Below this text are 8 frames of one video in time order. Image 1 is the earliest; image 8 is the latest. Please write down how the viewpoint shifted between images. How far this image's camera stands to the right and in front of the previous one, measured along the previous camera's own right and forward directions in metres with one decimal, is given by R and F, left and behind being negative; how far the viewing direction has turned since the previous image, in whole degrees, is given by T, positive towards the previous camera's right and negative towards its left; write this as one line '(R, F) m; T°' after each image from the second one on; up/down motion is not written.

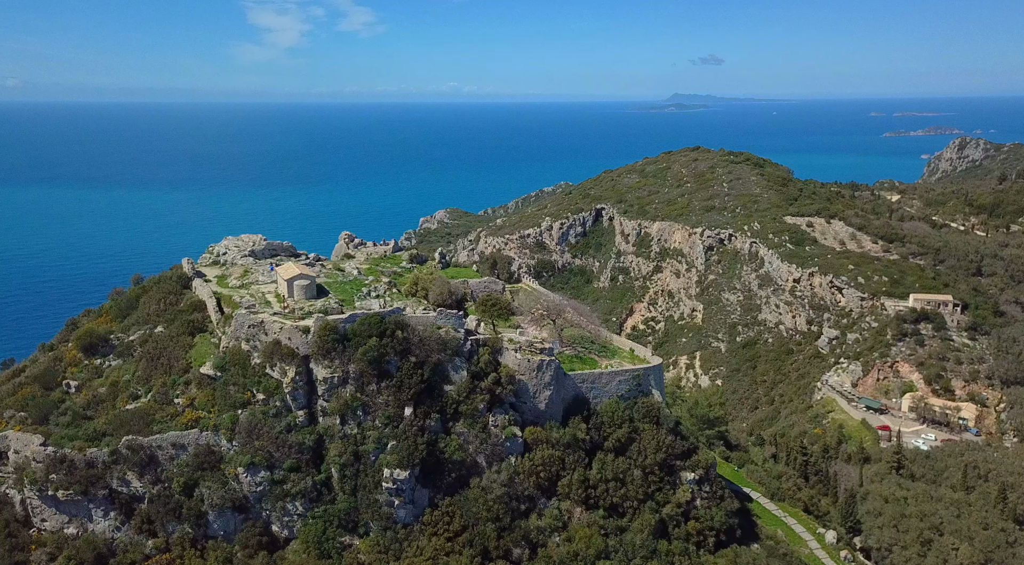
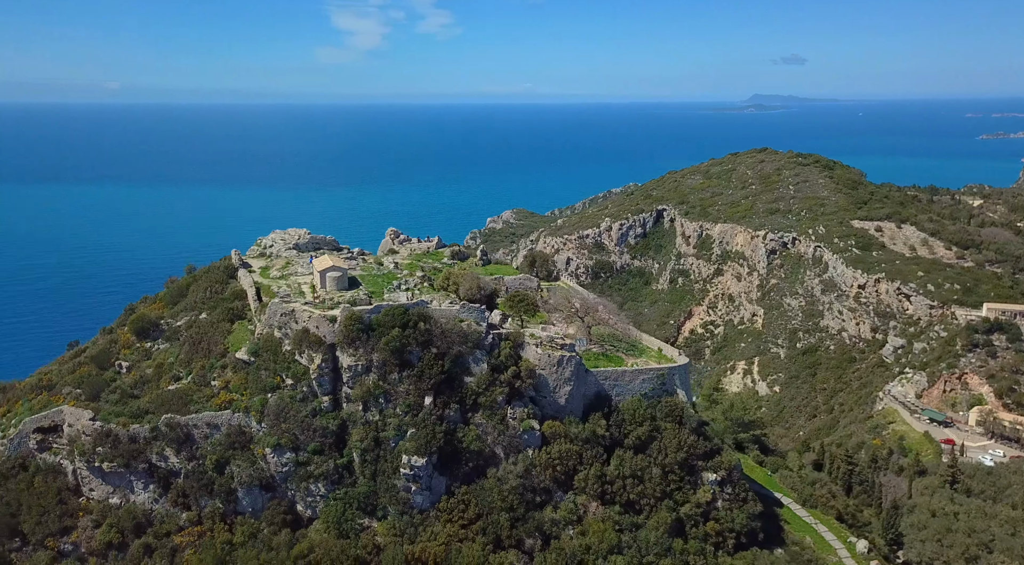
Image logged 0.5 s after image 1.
(+1.9, -0.4) m; -5°
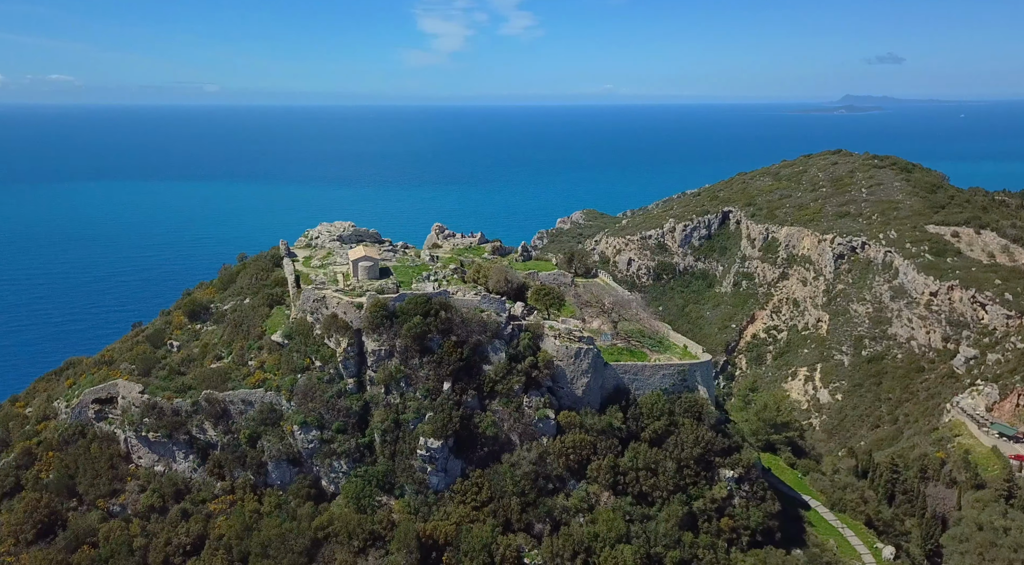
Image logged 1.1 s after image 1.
(+2.2, -0.8) m; -6°
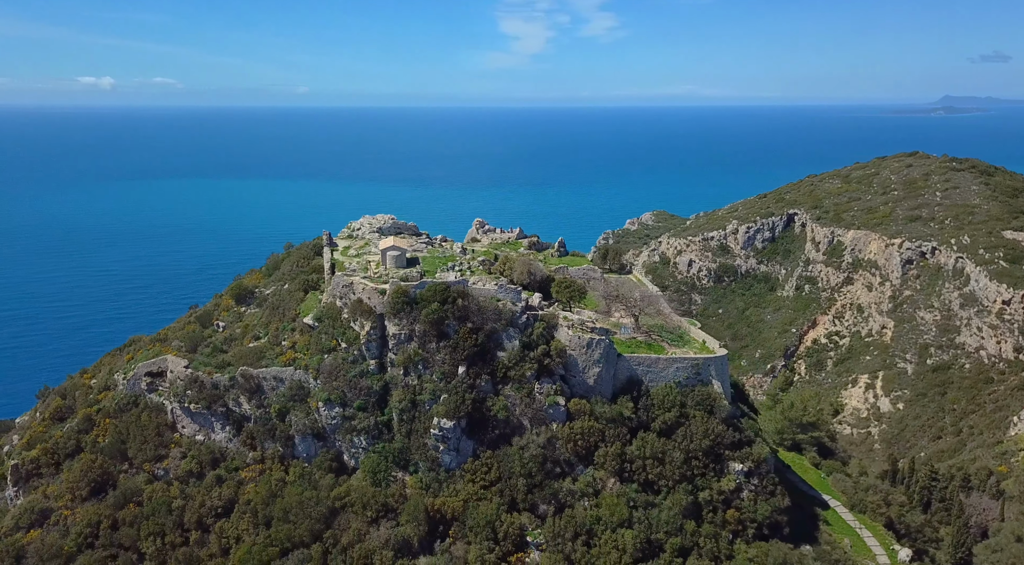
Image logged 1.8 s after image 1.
(+2.4, -1.2) m; -5°
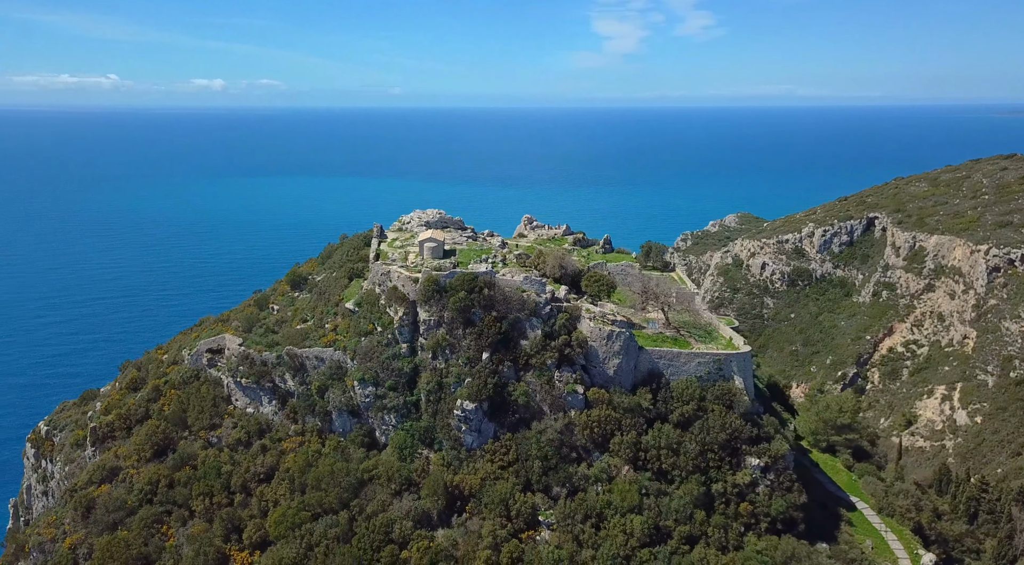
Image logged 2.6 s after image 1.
(+2.6, -1.4) m; -6°
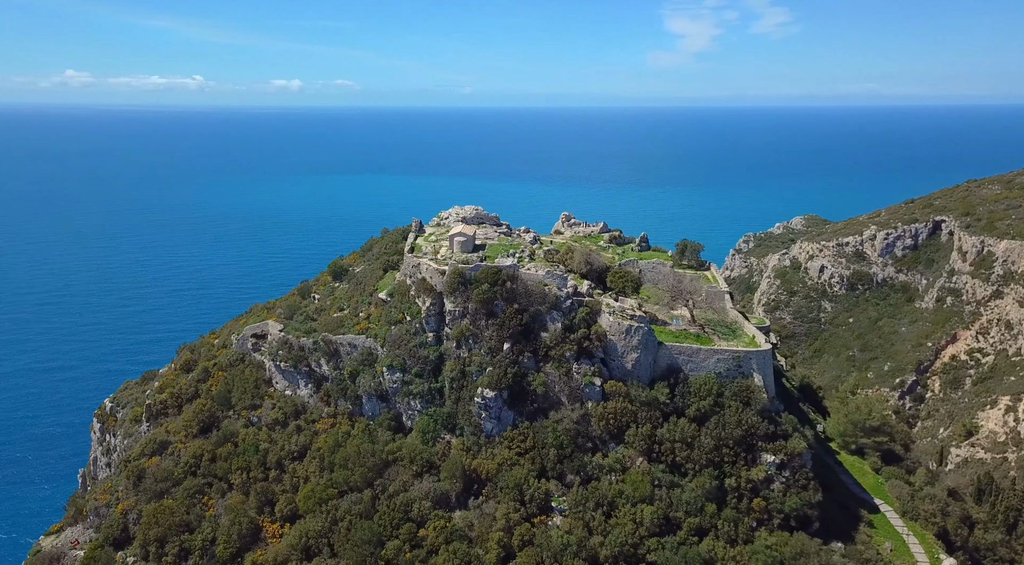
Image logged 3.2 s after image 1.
(+1.8, -1.1) m; -5°
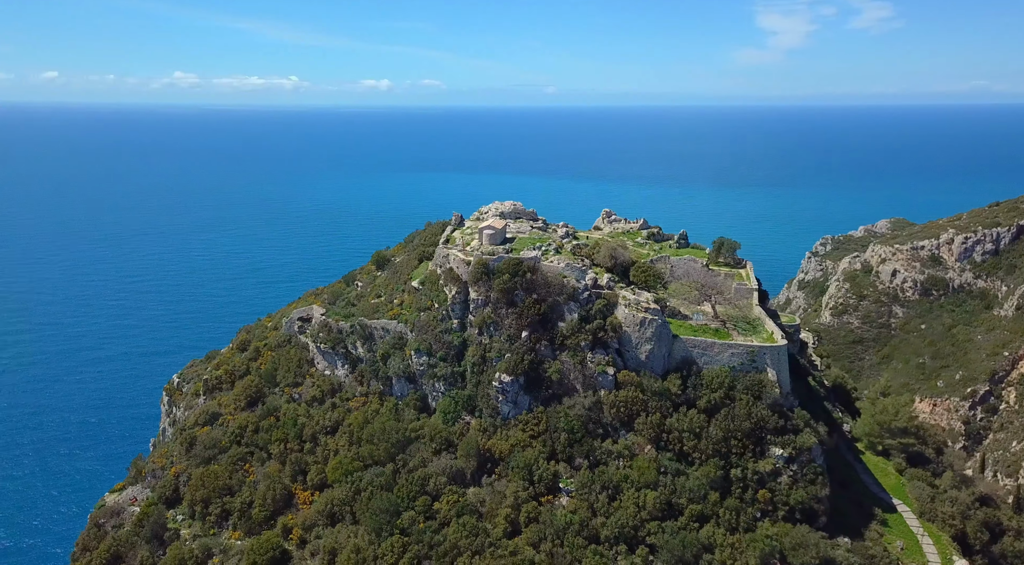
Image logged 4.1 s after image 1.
(+2.7, -1.6) m; -6°
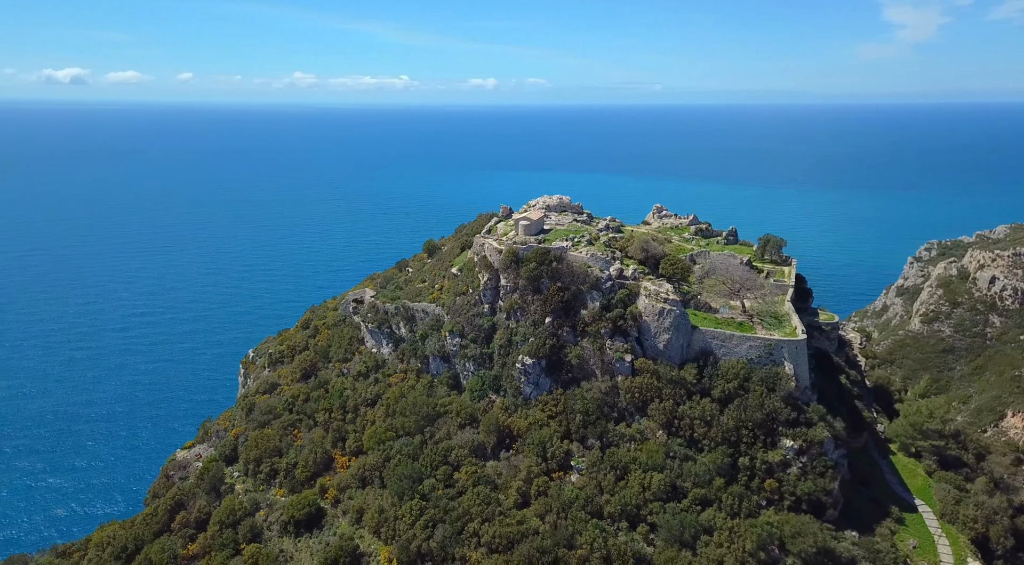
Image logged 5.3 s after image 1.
(+3.4, -1.9) m; -7°
